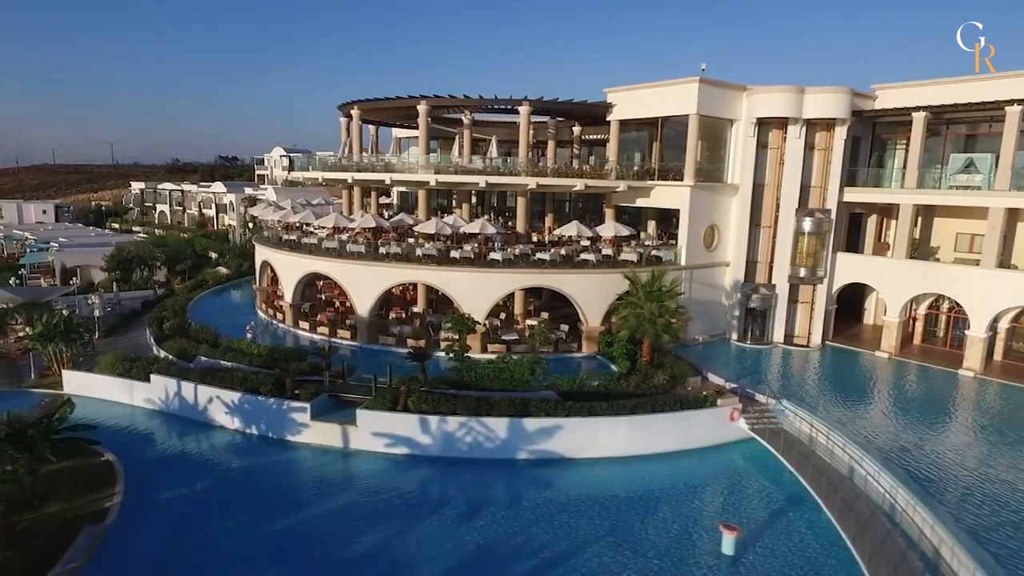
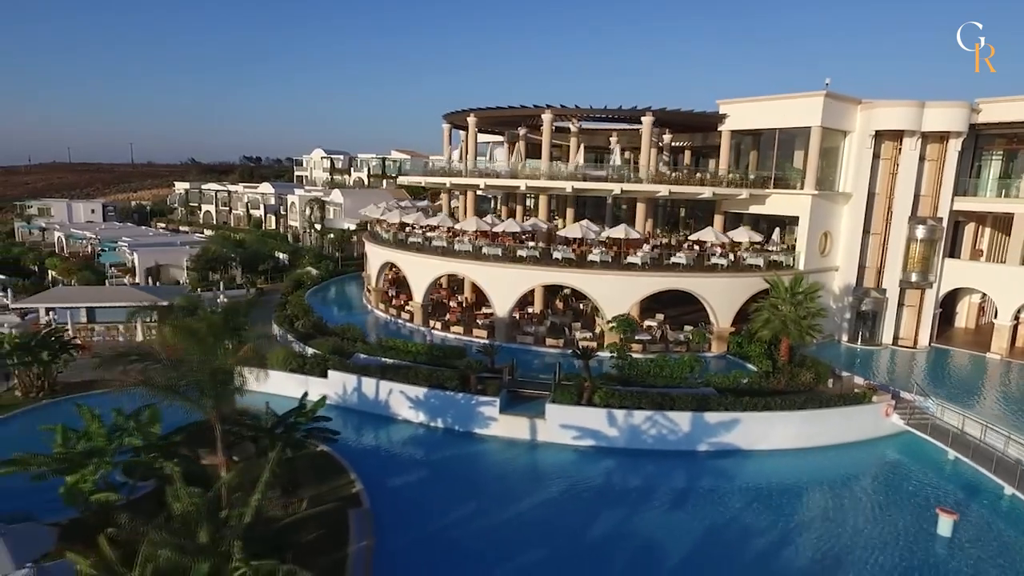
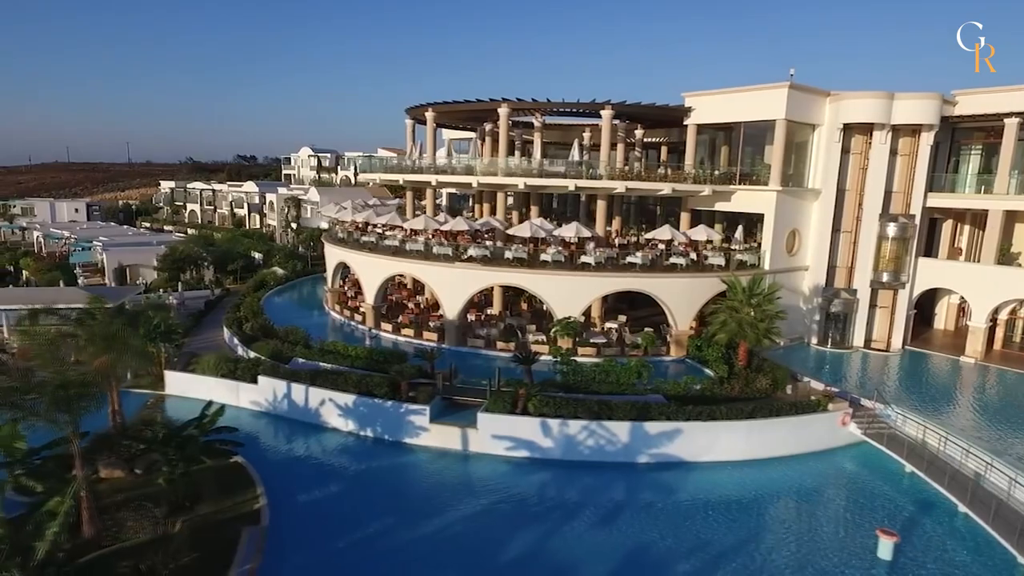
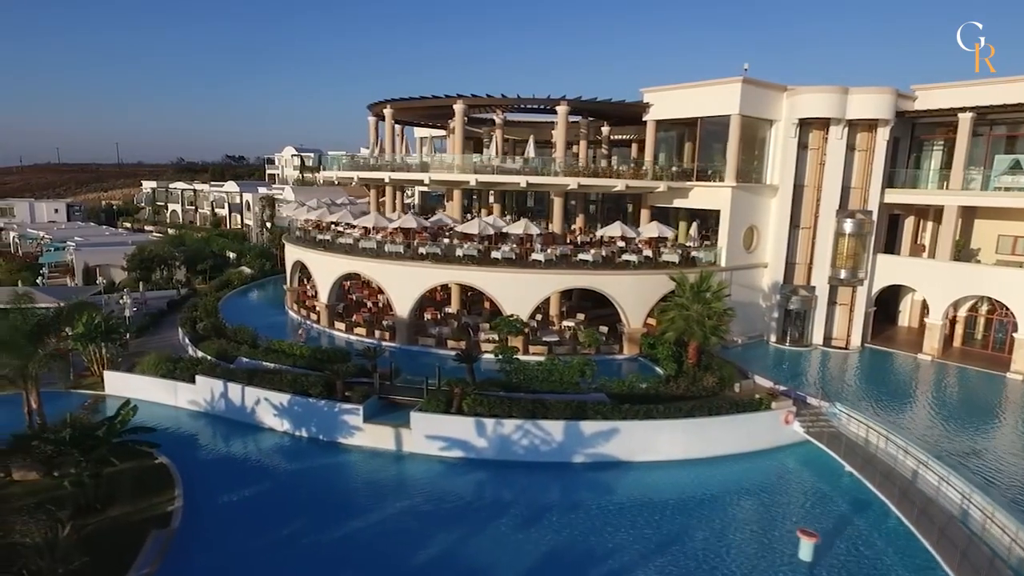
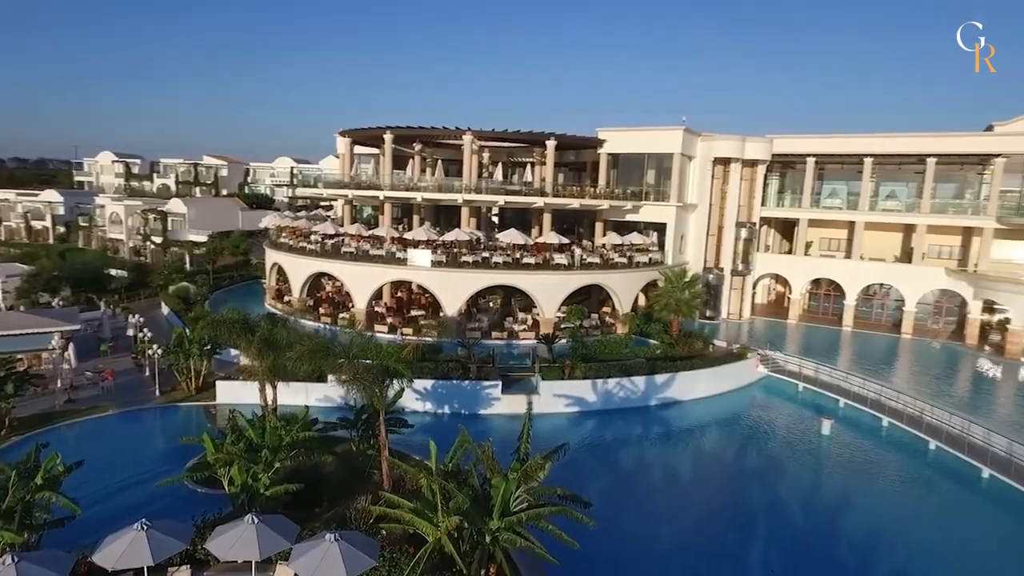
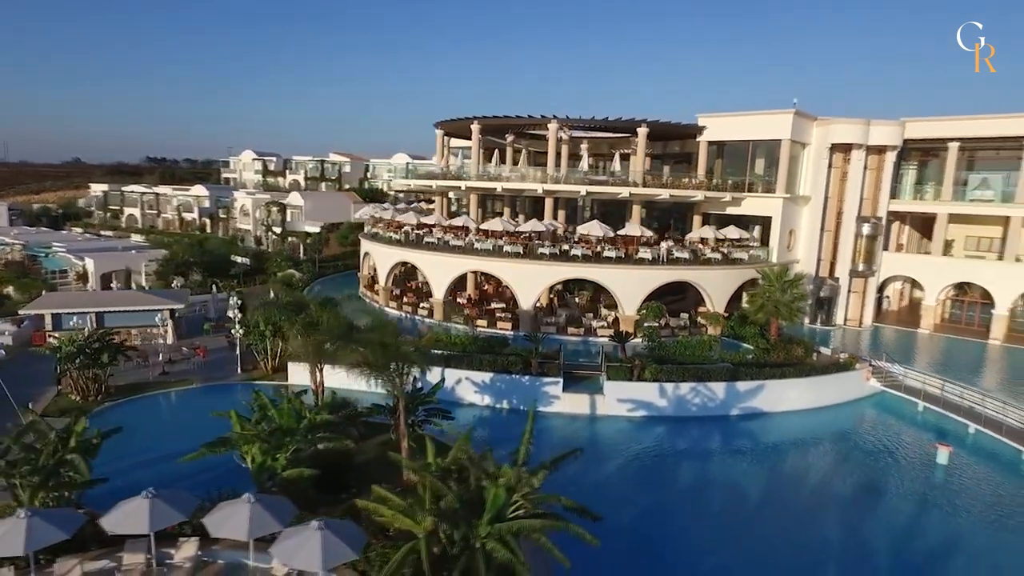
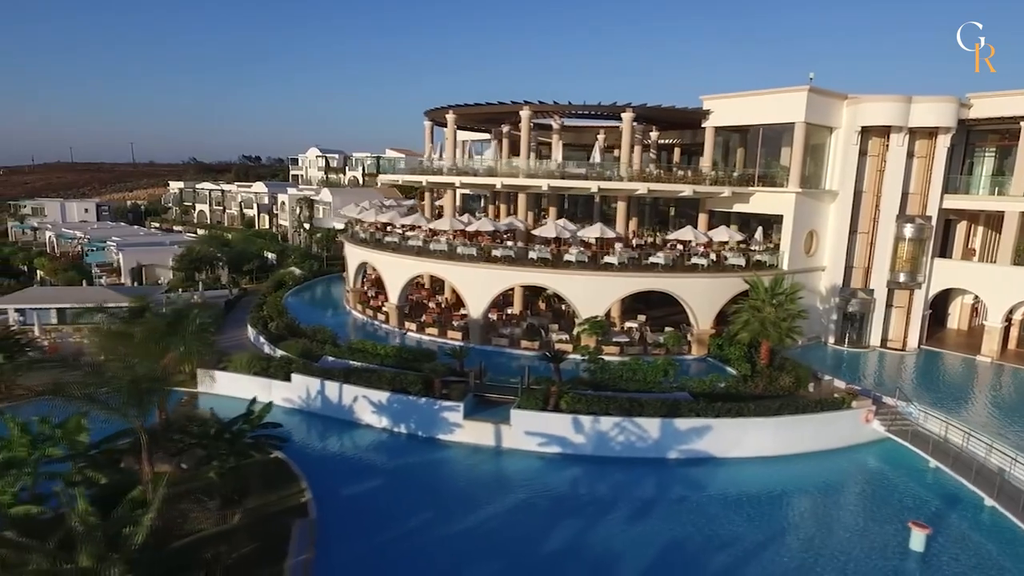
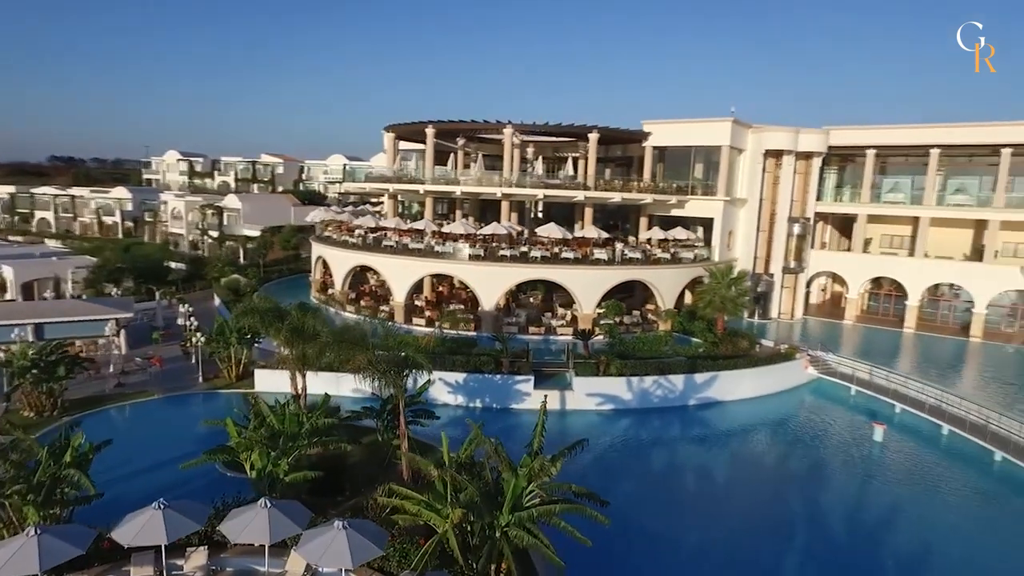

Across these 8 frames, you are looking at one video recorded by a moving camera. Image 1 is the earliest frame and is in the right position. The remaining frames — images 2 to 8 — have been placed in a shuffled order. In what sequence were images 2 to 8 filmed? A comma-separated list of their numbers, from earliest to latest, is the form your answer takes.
4, 3, 7, 2, 6, 8, 5
